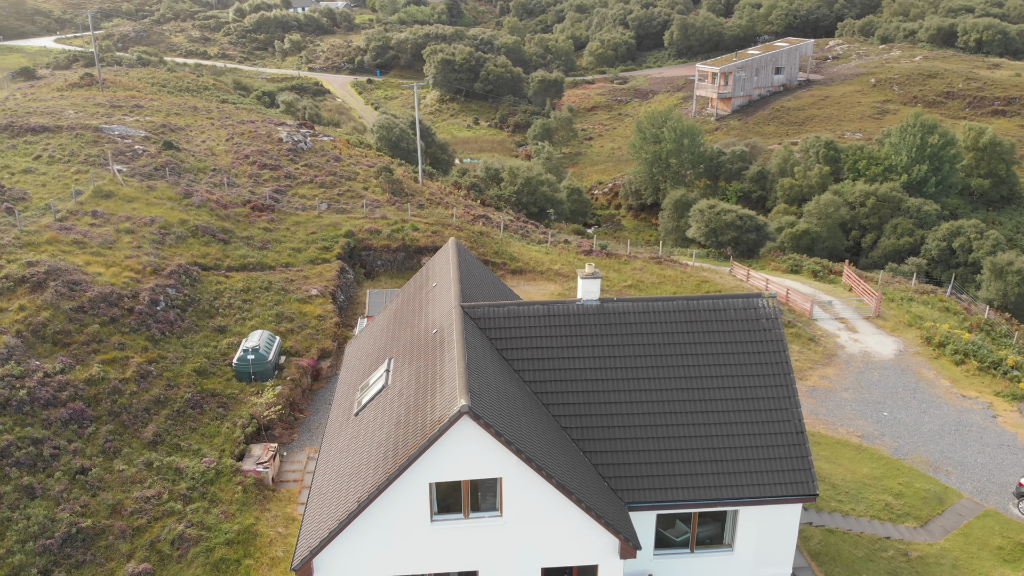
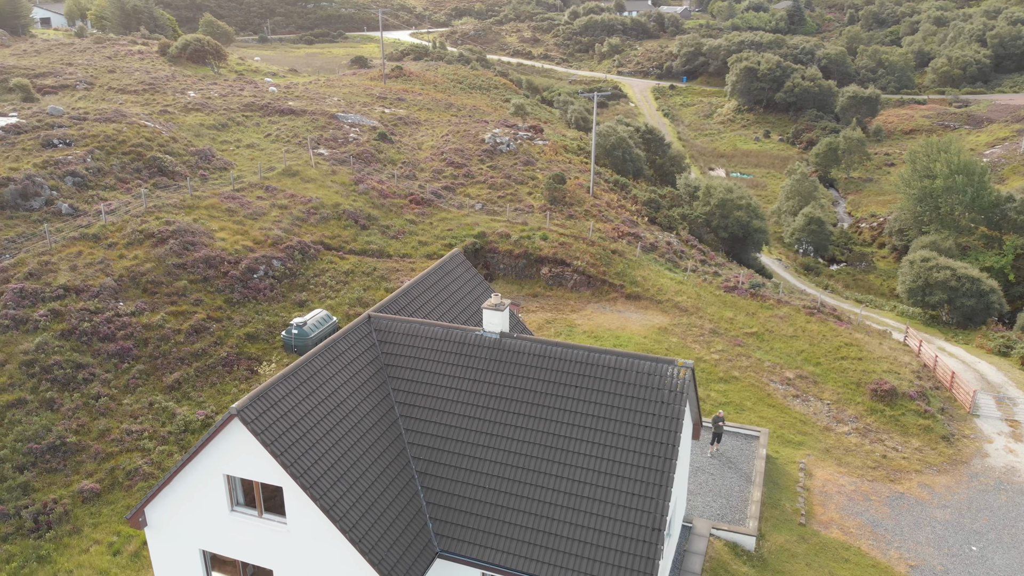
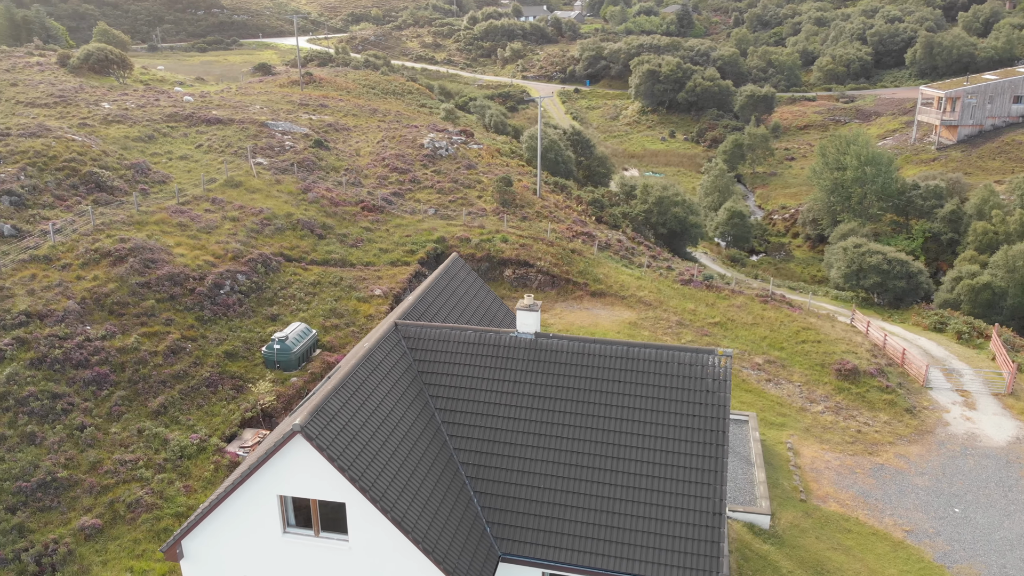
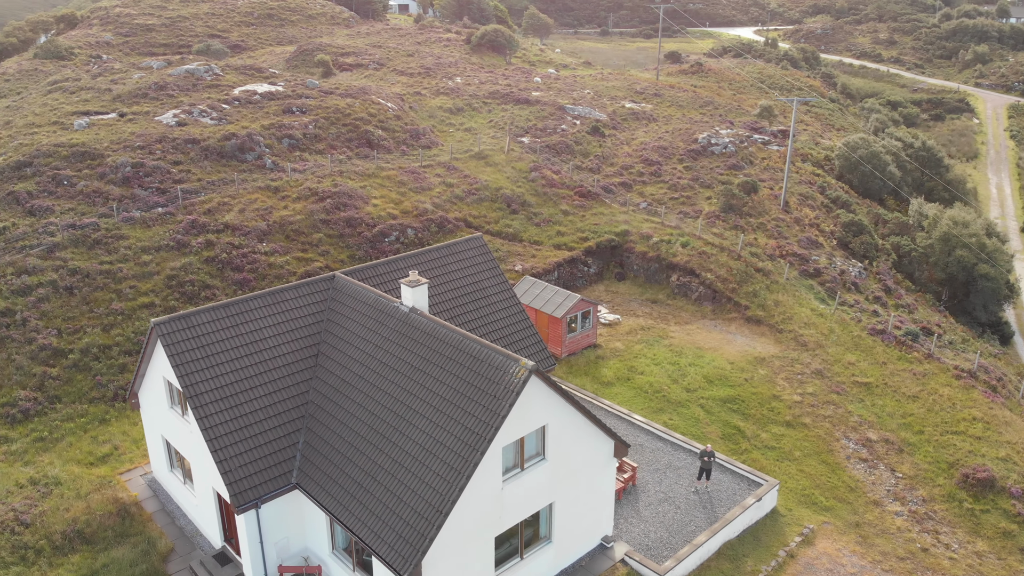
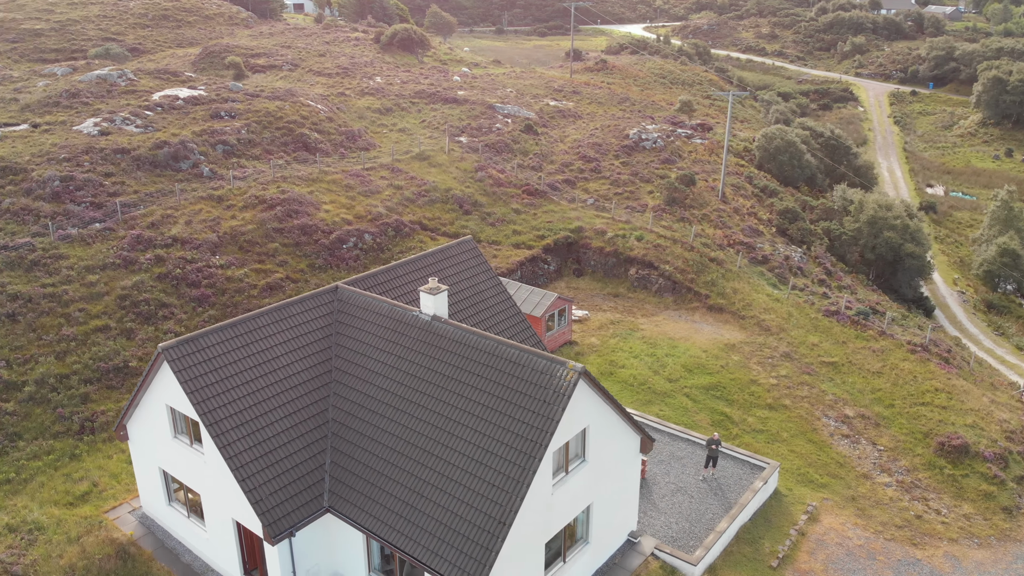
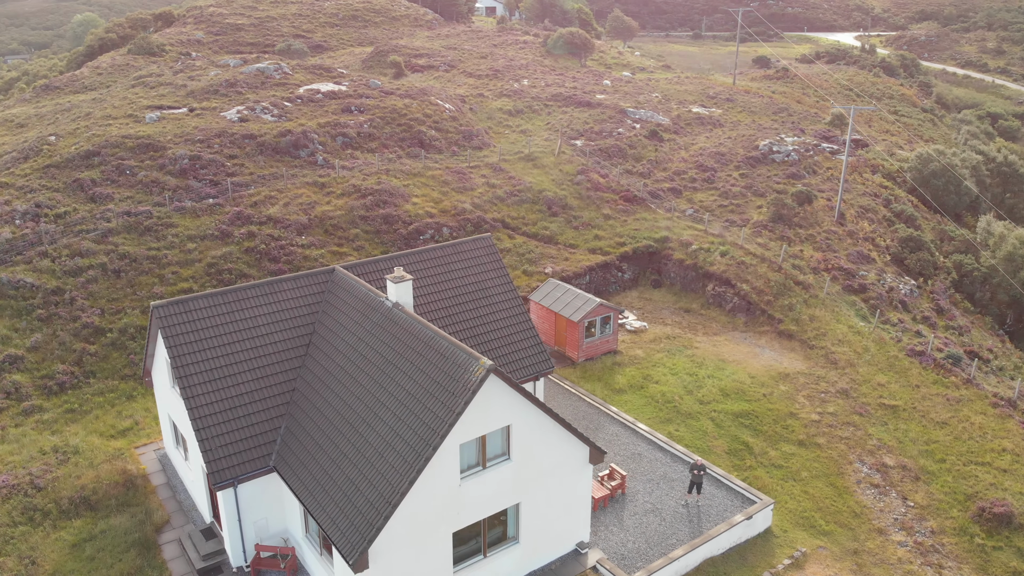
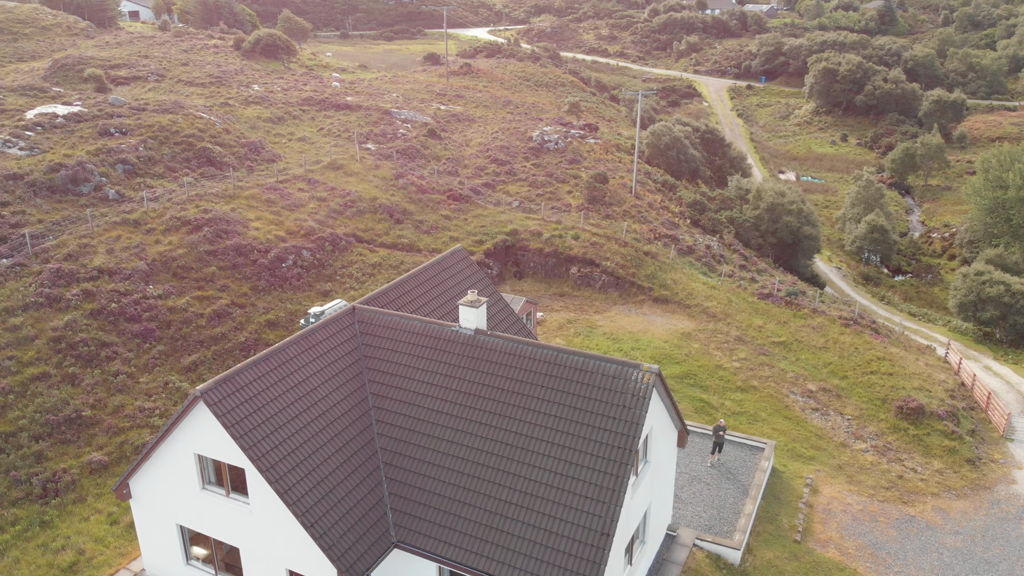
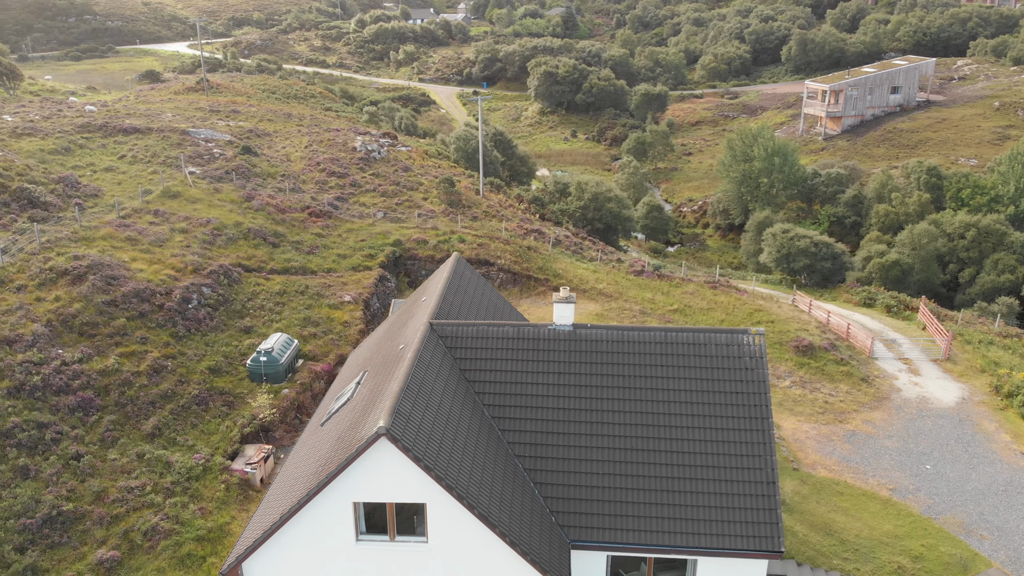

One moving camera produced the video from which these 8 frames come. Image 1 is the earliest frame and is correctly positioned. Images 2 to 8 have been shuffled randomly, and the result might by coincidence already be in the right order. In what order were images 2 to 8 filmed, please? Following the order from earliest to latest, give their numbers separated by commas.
8, 3, 2, 7, 5, 4, 6
